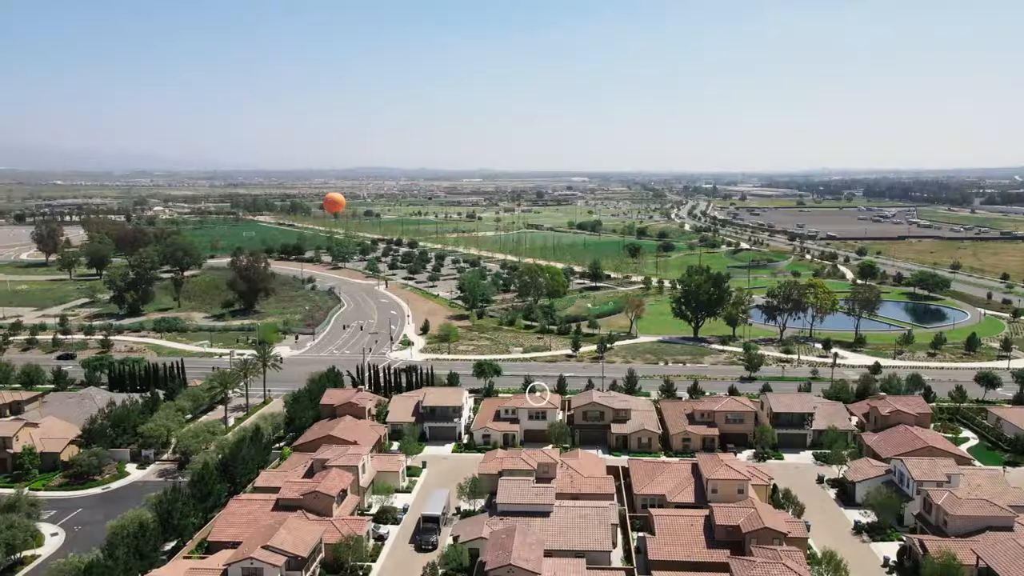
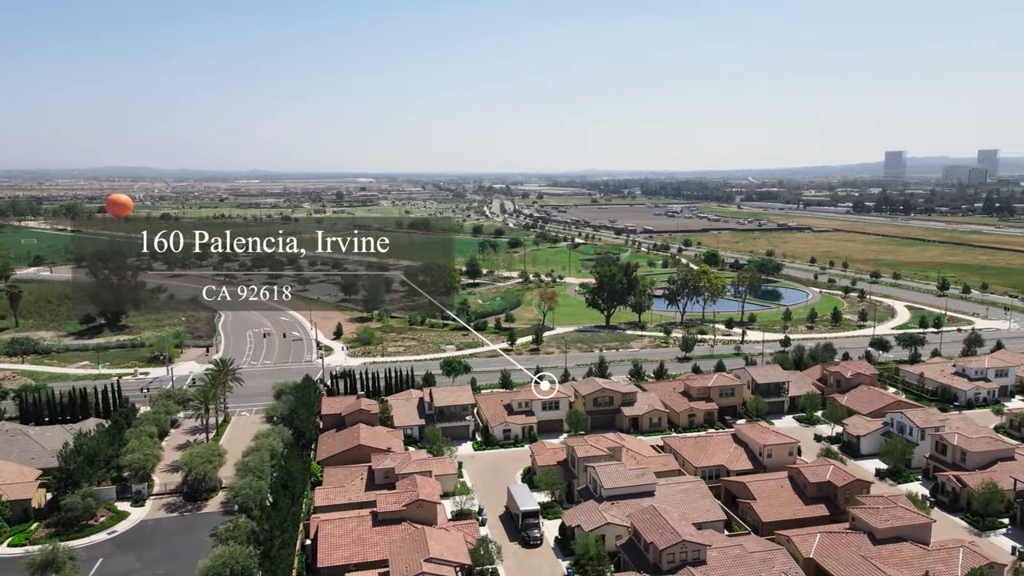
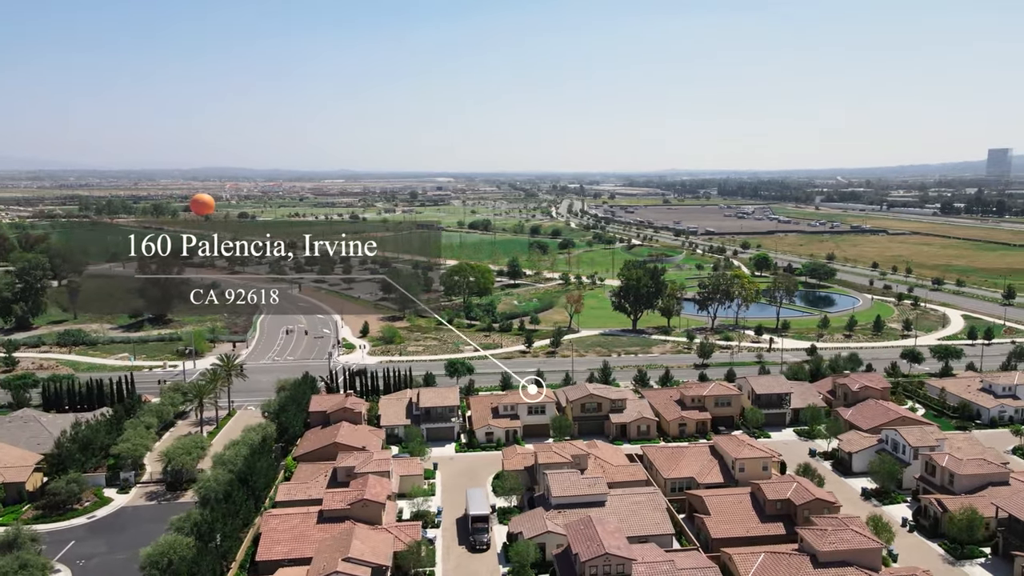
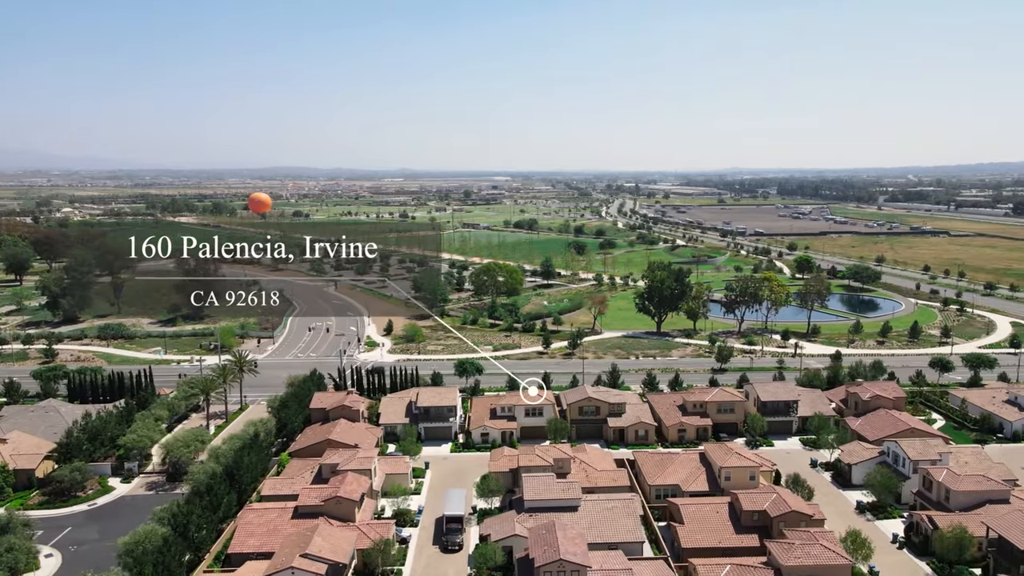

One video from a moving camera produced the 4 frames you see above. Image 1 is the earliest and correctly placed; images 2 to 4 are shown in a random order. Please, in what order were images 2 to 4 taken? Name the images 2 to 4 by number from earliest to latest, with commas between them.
4, 3, 2
